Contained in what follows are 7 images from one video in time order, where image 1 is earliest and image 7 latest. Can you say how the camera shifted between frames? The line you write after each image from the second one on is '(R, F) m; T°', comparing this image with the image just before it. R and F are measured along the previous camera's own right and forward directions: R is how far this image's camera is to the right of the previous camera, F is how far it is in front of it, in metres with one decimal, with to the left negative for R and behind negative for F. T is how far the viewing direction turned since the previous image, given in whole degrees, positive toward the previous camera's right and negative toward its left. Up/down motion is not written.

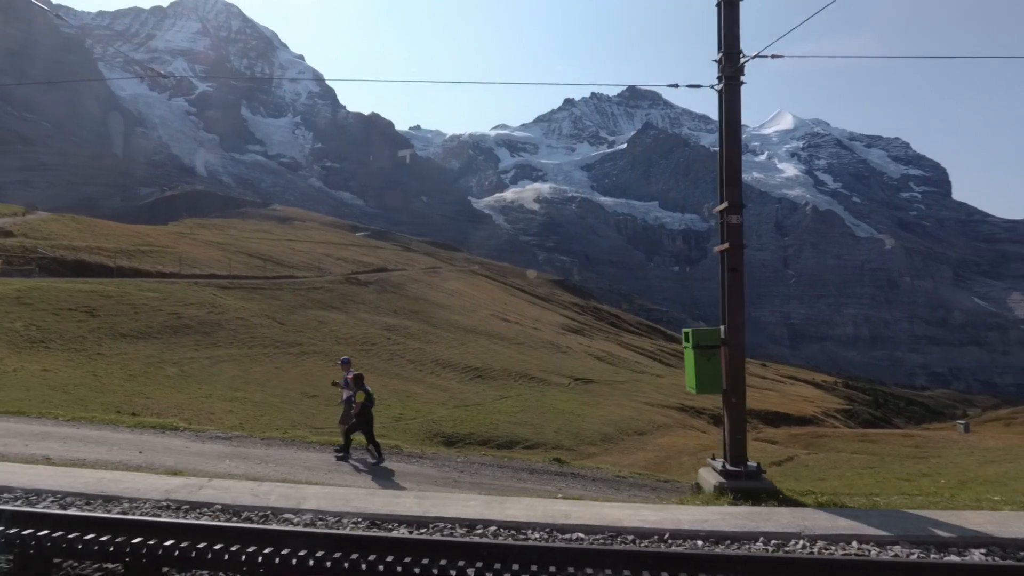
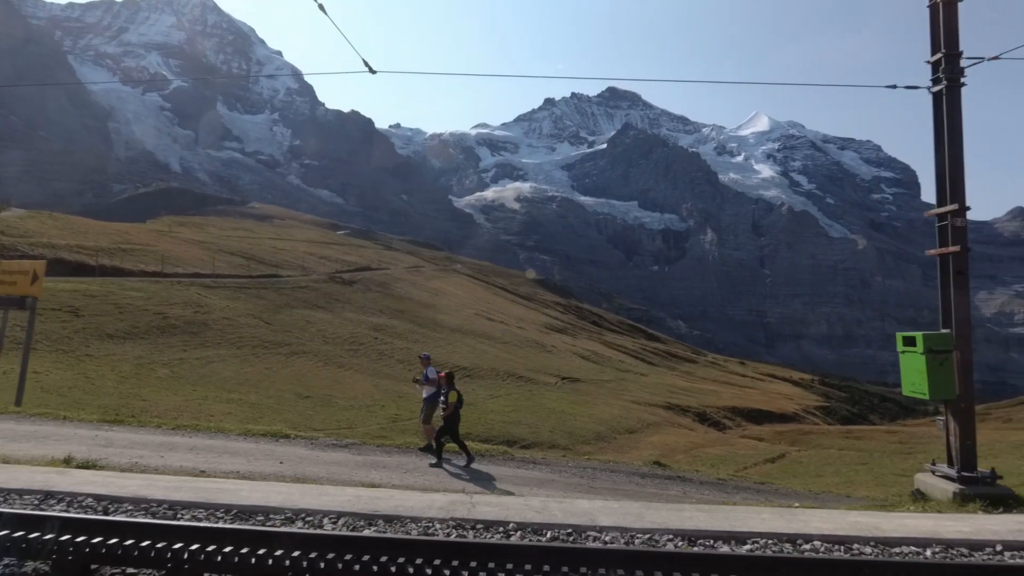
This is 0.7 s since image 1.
(-1.9, -0.2) m; +2°
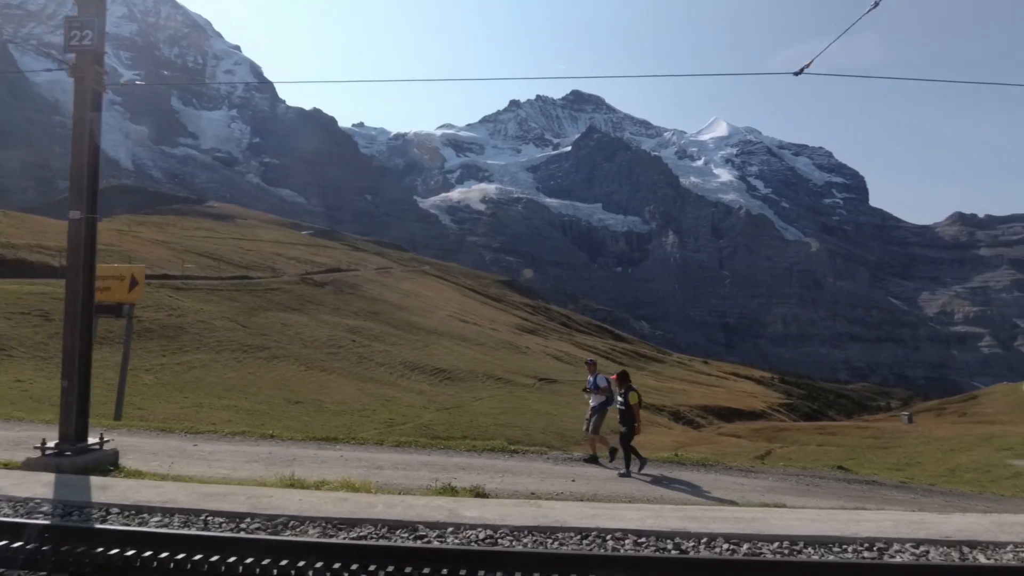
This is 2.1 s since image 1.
(-4.1, 0.0) m; +5°
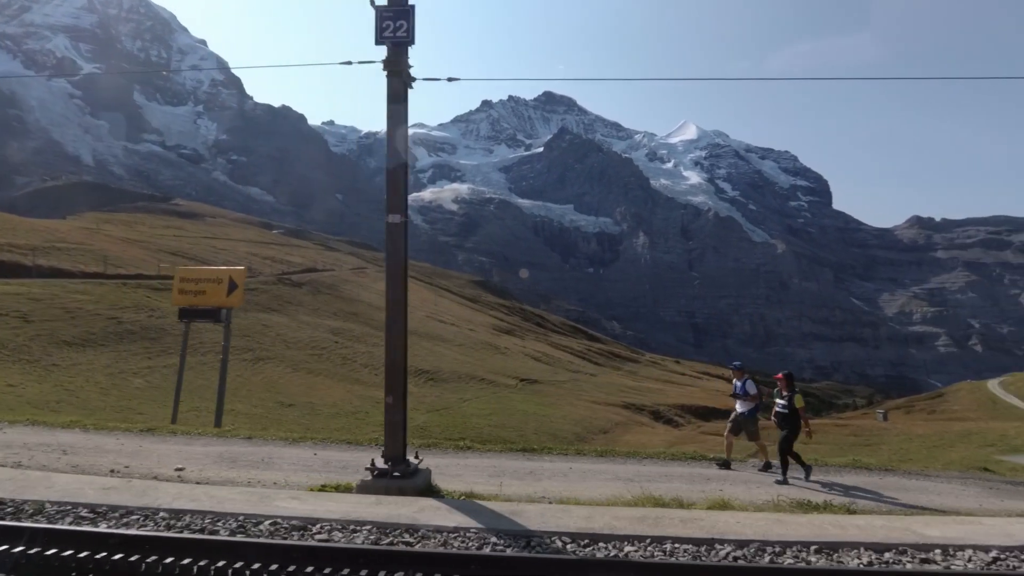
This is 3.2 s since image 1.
(-3.2, 0.0) m; +4°
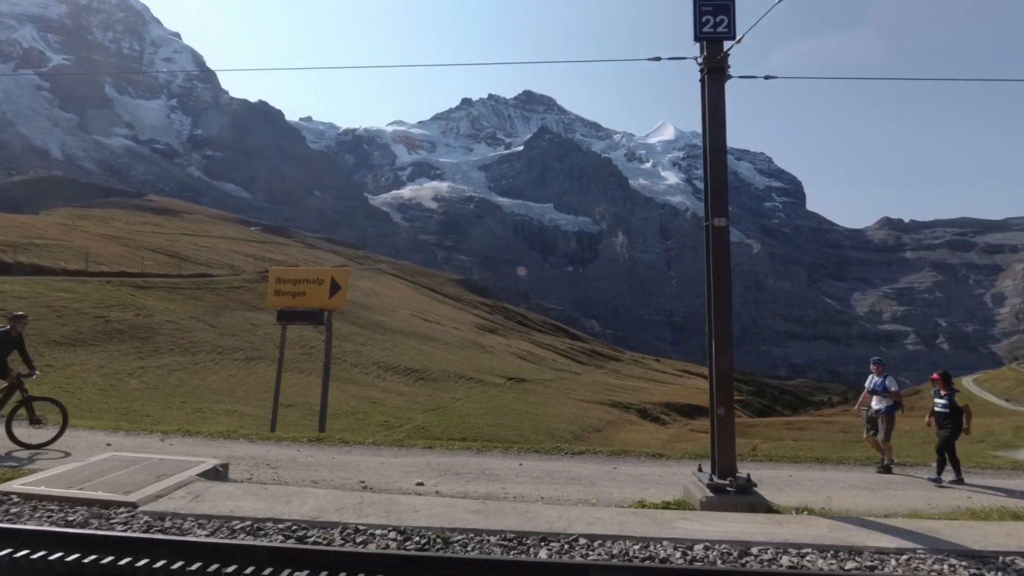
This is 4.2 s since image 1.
(-2.8, +0.1) m; +3°
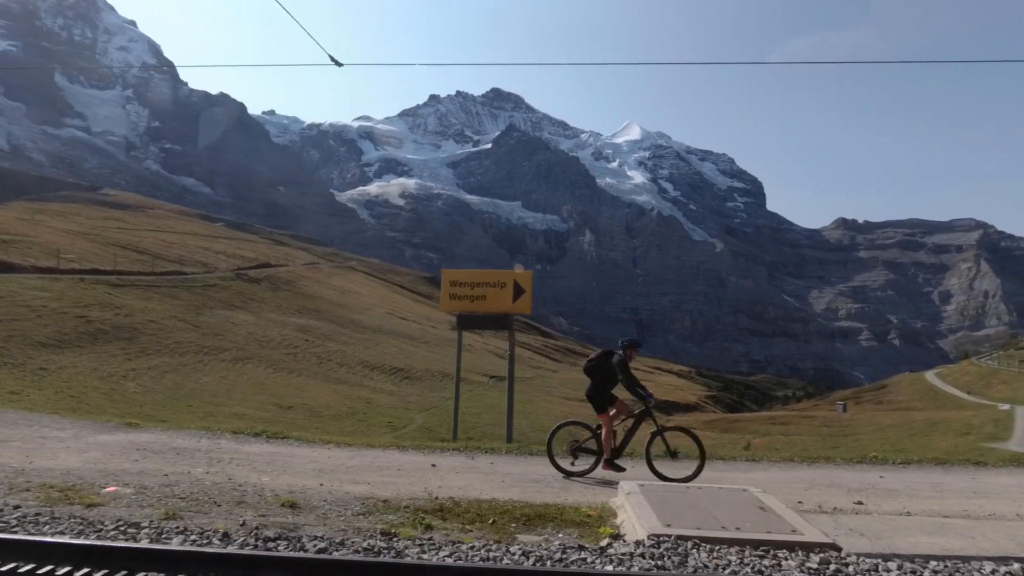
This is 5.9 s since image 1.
(-4.7, +0.5) m; +5°
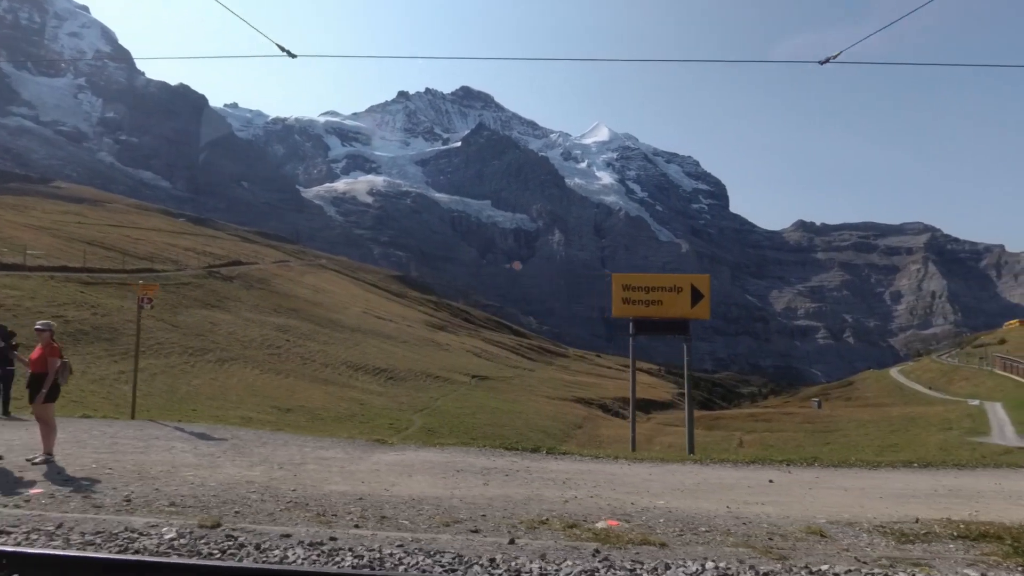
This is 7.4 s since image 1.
(-4.3, +0.7) m; +5°
